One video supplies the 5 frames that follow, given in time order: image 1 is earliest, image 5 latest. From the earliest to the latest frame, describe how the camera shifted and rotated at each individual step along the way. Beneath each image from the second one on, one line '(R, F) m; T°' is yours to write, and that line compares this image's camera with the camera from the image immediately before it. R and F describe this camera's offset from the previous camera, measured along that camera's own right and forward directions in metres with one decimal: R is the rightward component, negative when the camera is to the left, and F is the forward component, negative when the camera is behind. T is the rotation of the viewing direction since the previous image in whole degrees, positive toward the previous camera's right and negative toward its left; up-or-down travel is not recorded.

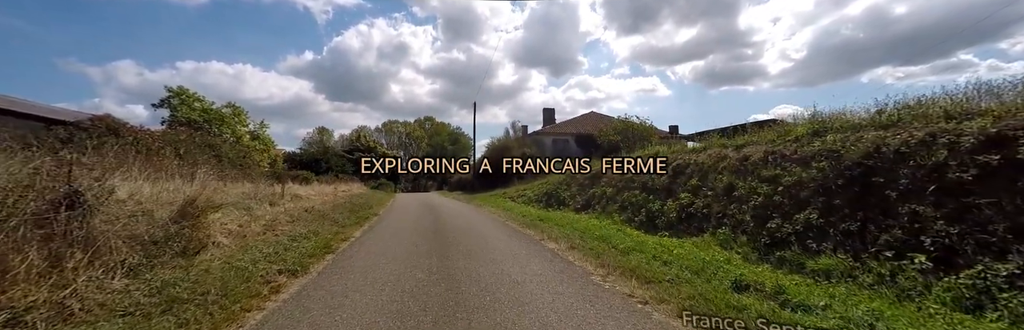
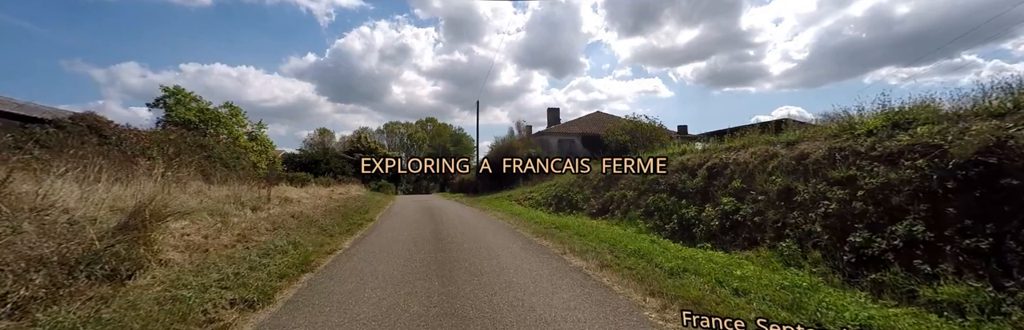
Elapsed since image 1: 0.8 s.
(-0.3, +1.4) m; 0°
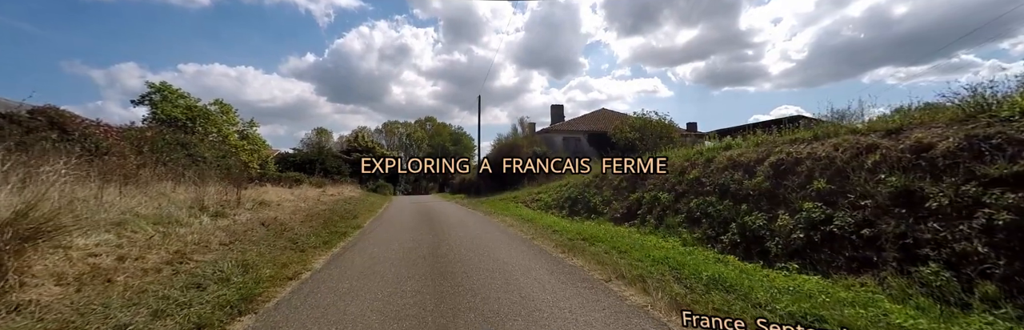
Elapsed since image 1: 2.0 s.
(-0.4, +2.0) m; 0°
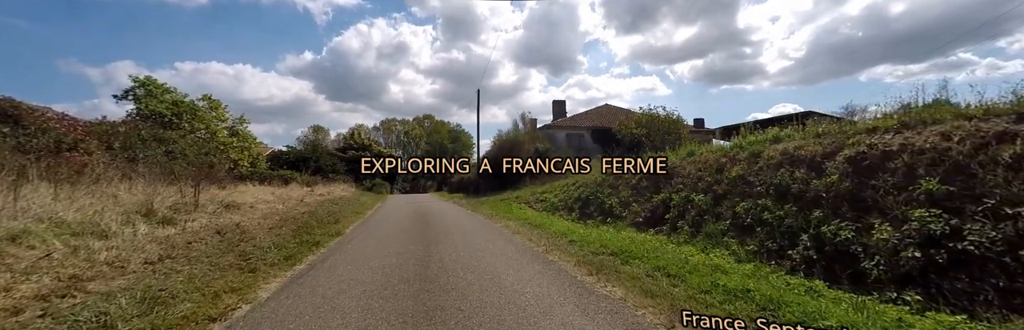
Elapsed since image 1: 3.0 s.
(-0.2, +1.7) m; 0°
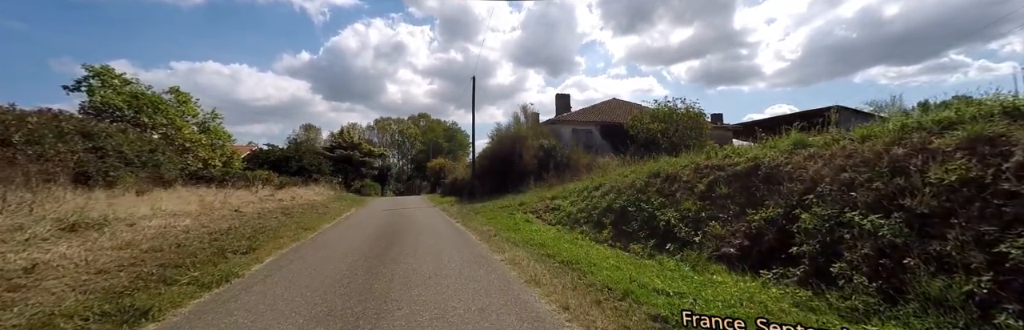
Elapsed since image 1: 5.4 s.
(-0.2, +4.1) m; 0°
